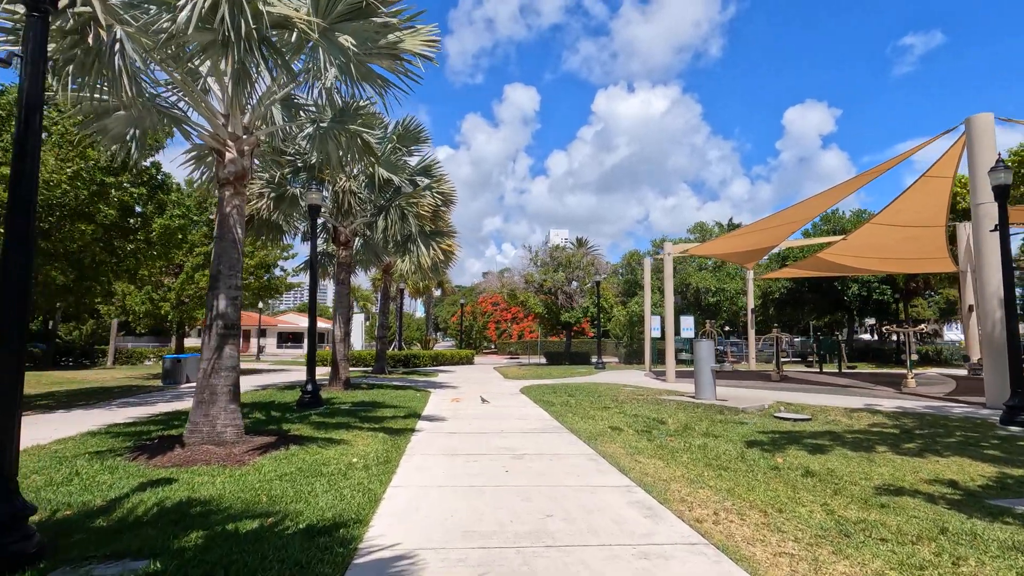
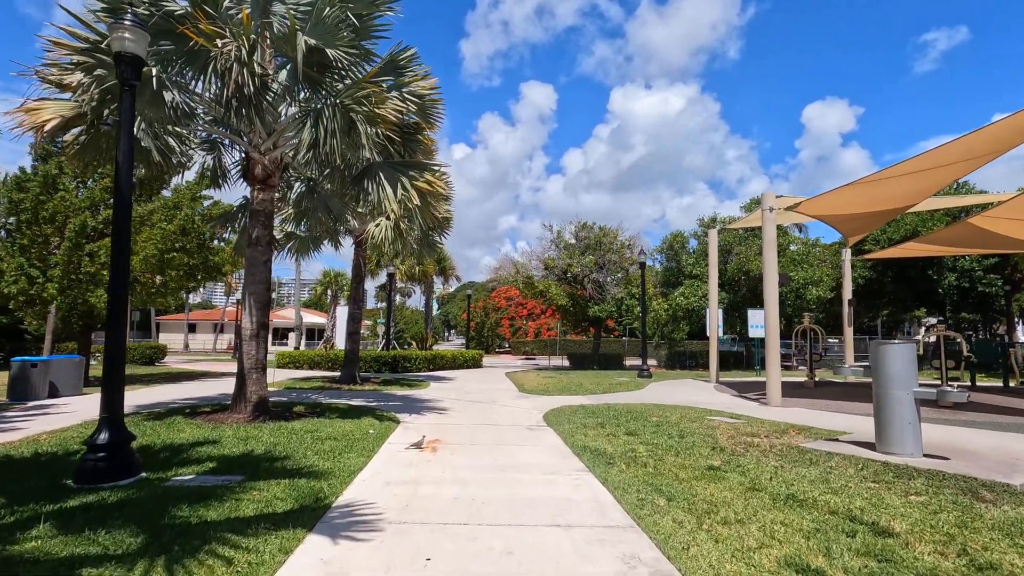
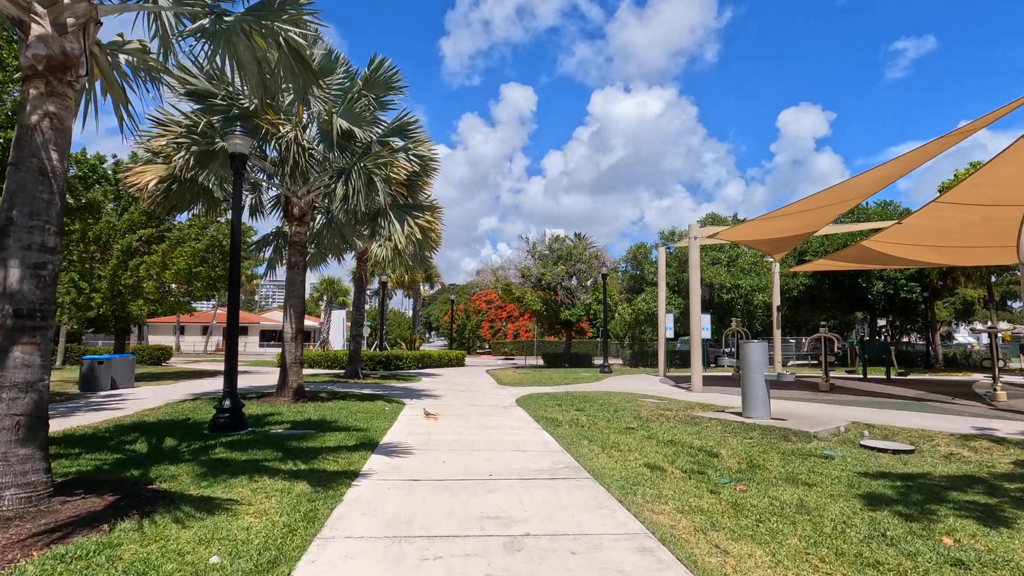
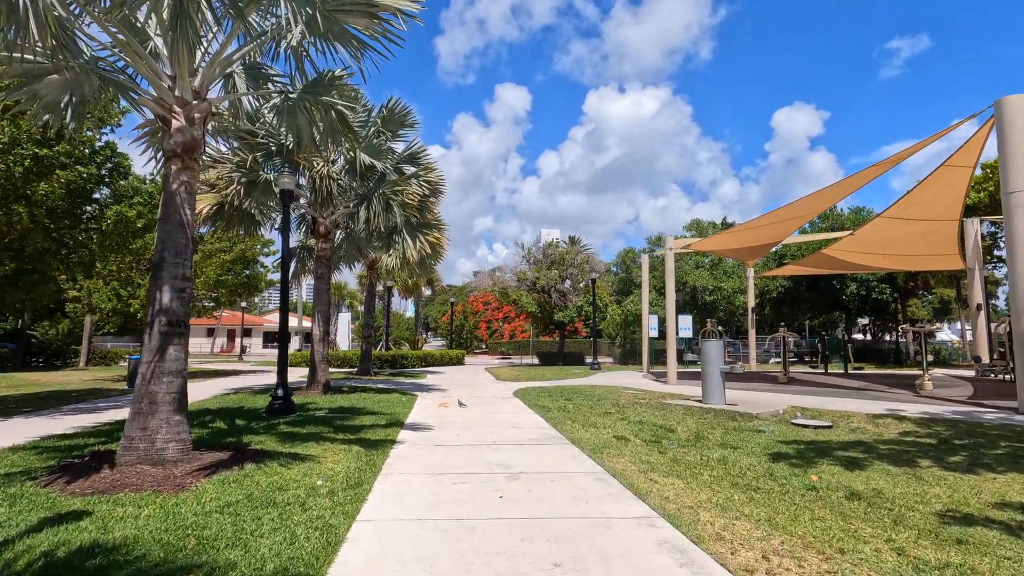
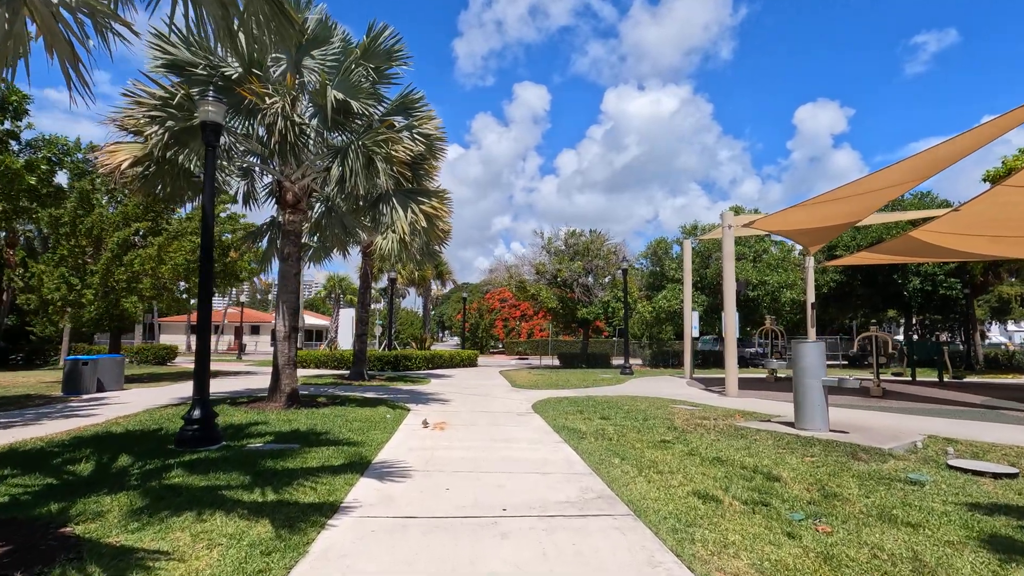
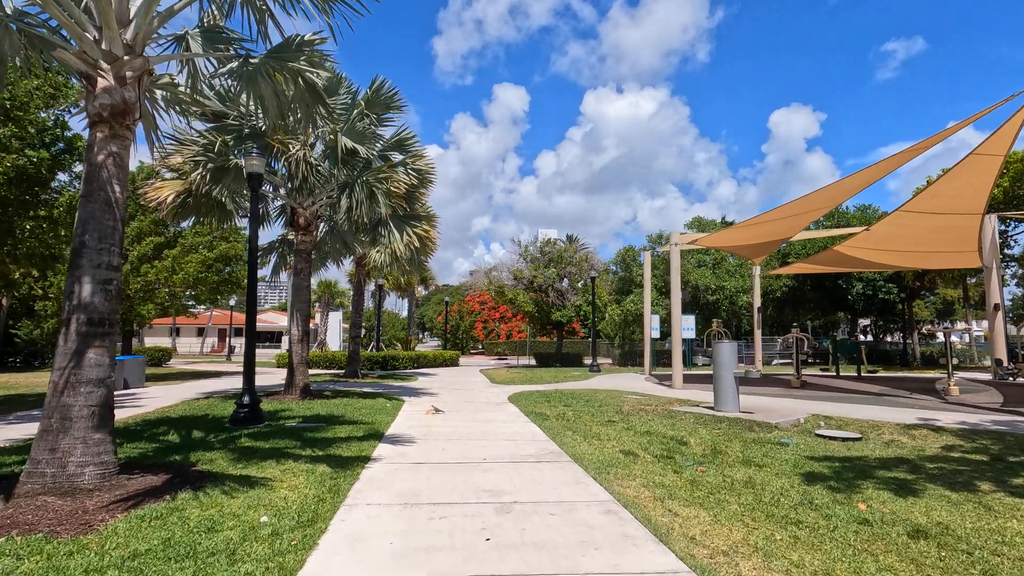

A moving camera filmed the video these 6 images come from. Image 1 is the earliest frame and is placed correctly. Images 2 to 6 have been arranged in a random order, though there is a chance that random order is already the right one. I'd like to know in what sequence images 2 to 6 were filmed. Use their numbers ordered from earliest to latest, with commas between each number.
4, 6, 3, 5, 2
